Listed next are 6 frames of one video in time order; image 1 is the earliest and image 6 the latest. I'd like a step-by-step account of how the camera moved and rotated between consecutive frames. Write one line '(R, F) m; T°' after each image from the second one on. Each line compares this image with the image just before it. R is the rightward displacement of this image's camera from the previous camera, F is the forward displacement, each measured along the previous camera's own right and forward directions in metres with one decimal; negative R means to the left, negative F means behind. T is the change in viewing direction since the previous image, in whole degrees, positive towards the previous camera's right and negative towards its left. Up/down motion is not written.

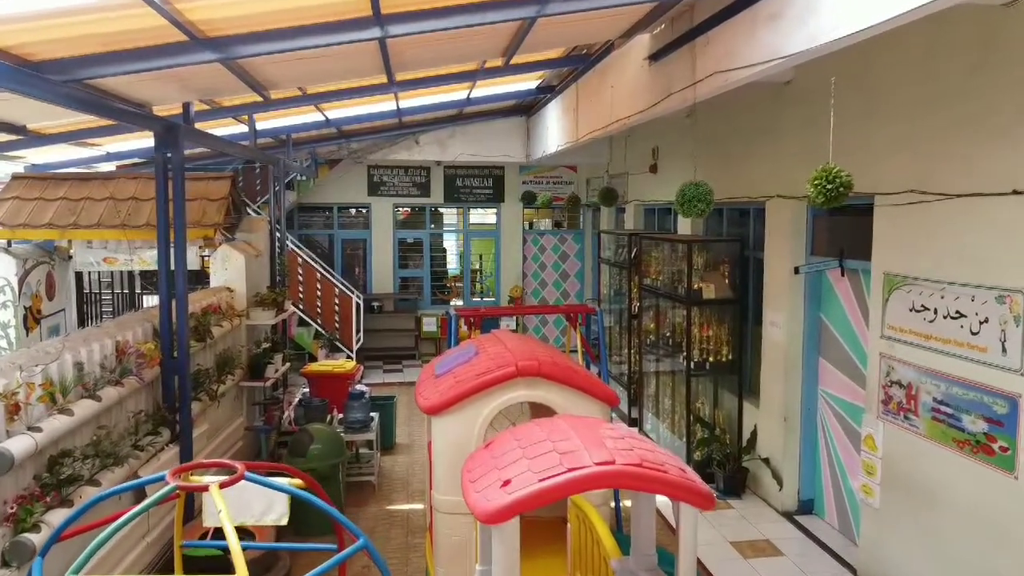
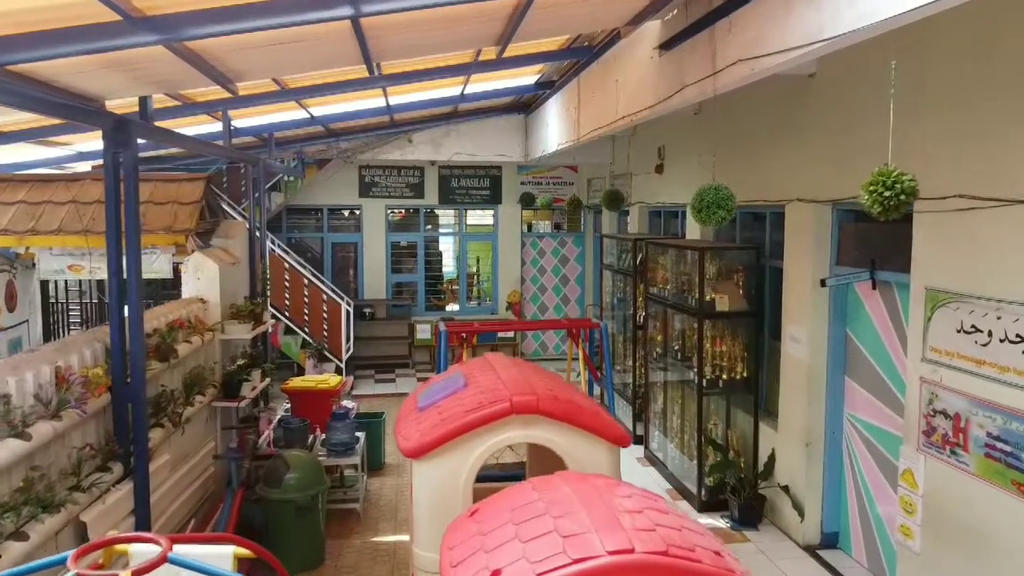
(0.0, +0.5) m; 0°
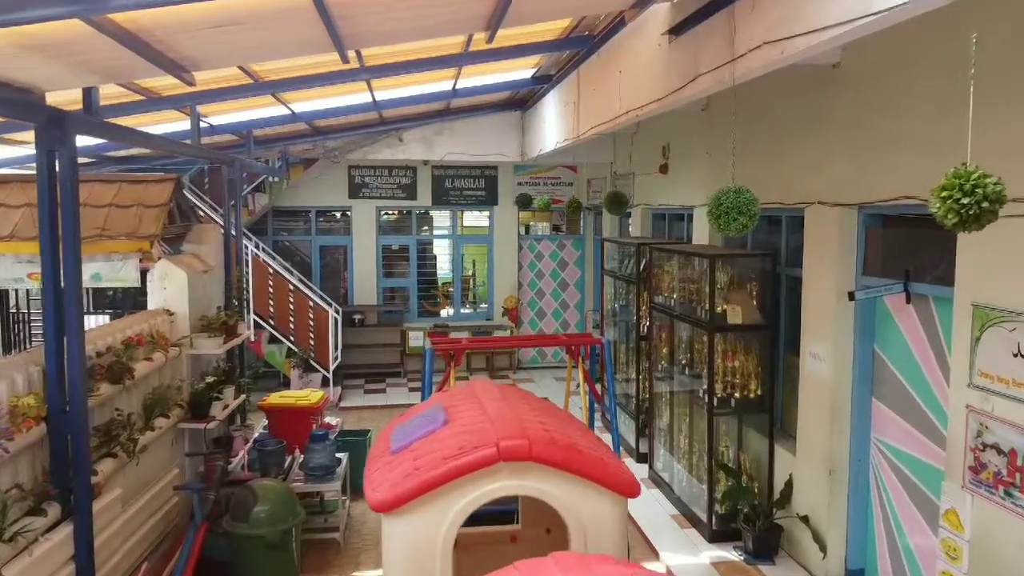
(0.0, +0.5) m; 0°
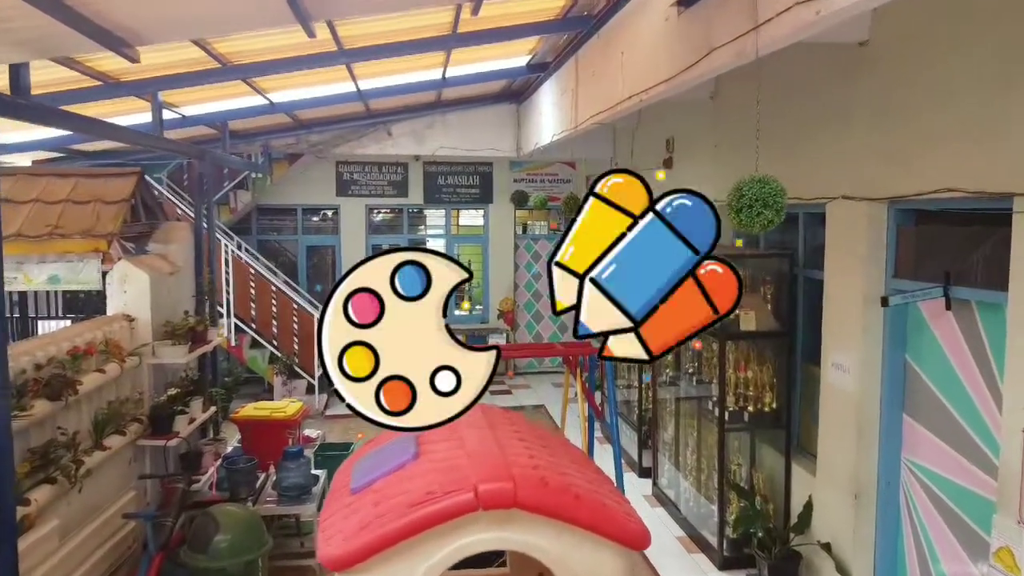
(0.0, +0.4) m; 0°
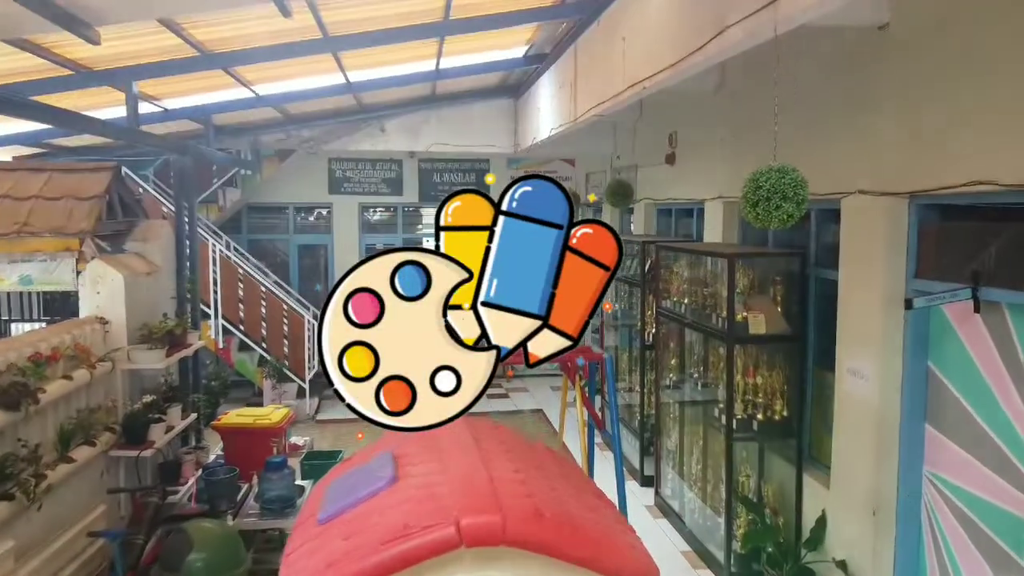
(0.0, +0.3) m; 0°
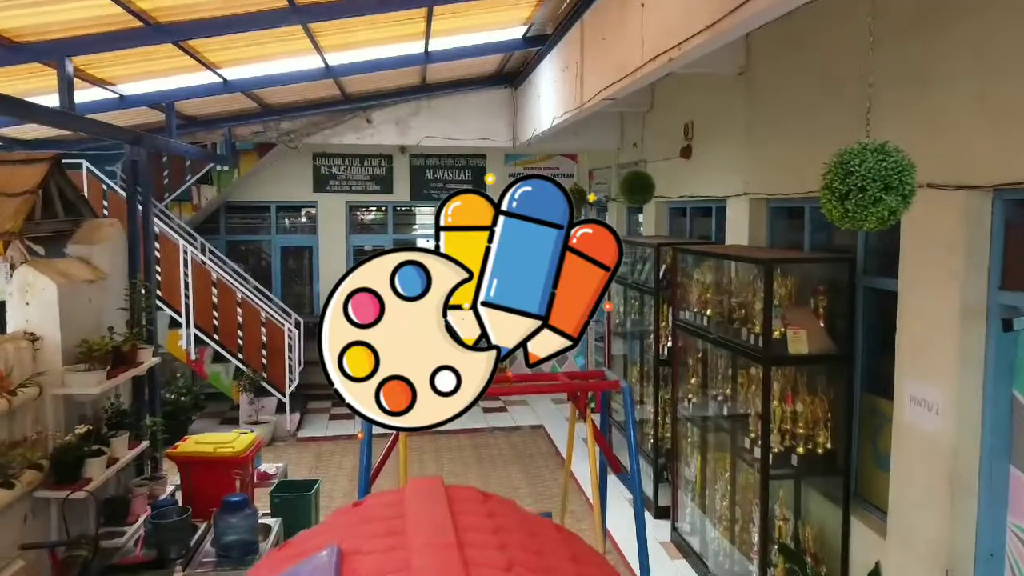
(0.0, +0.6) m; 0°
